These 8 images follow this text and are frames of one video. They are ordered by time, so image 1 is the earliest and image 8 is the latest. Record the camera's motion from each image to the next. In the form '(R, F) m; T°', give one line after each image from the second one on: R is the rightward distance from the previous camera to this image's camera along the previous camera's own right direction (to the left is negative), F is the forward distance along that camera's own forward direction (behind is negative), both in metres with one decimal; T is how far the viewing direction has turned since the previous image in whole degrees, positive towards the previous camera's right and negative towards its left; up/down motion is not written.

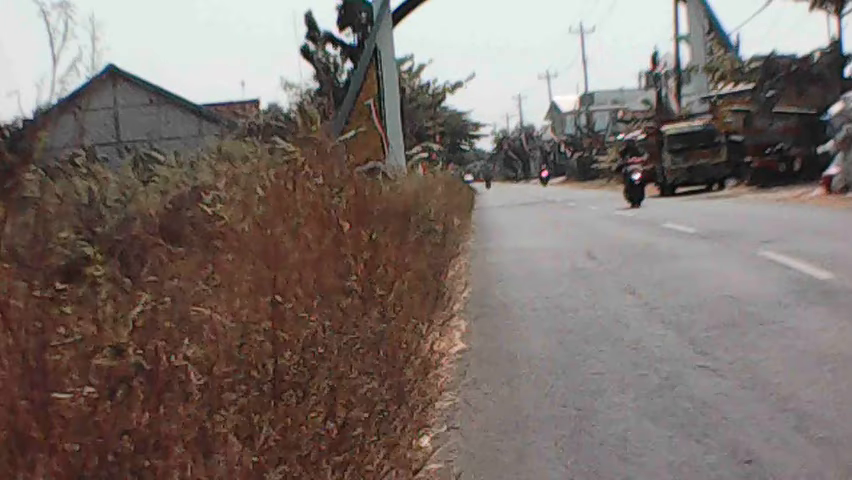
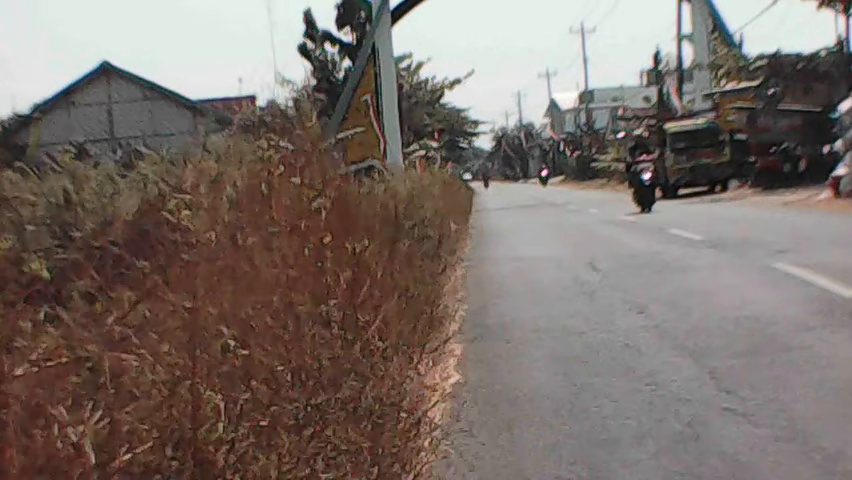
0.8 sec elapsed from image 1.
(0.0, +0.7) m; 0°
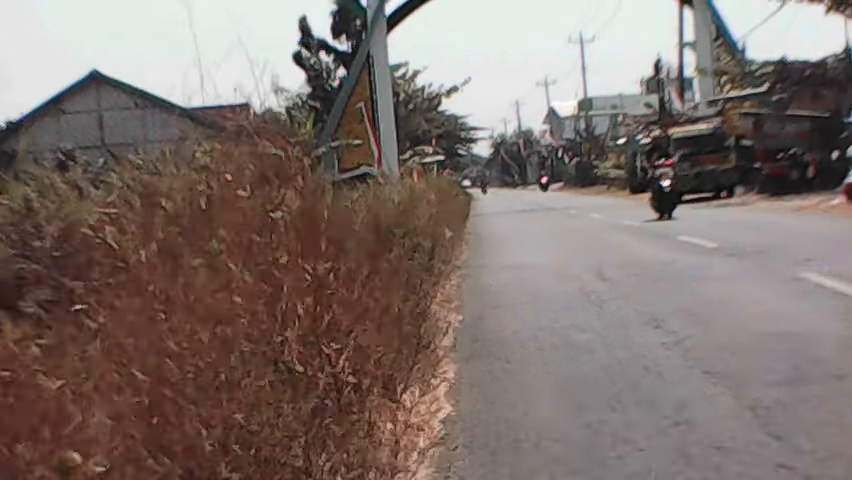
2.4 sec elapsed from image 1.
(+0.1, +1.1) m; 0°
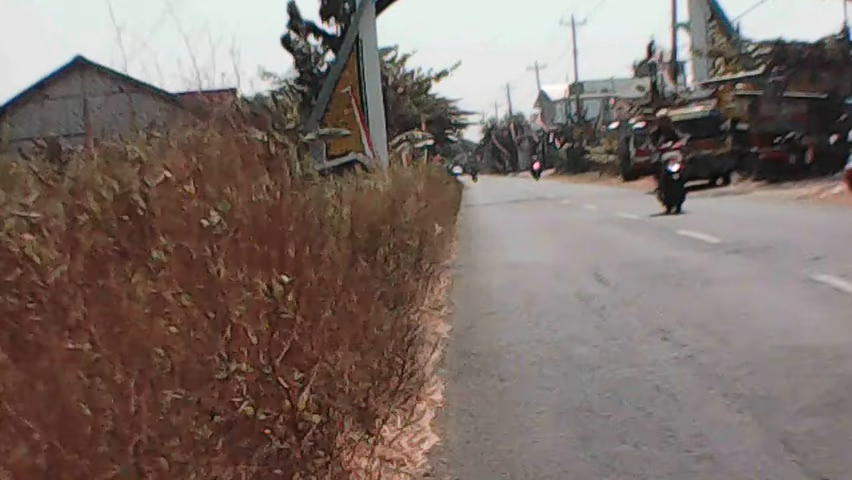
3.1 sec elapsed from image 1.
(0.0, +0.7) m; 0°
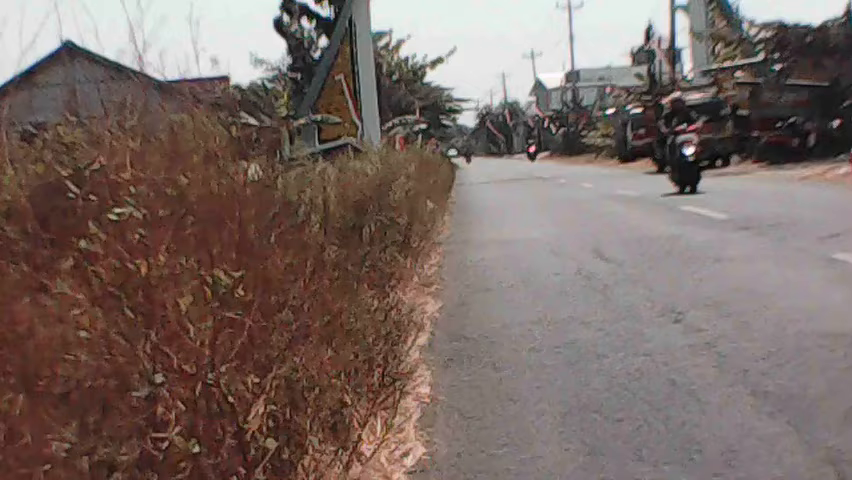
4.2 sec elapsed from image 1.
(+0.1, +0.7) m; 0°
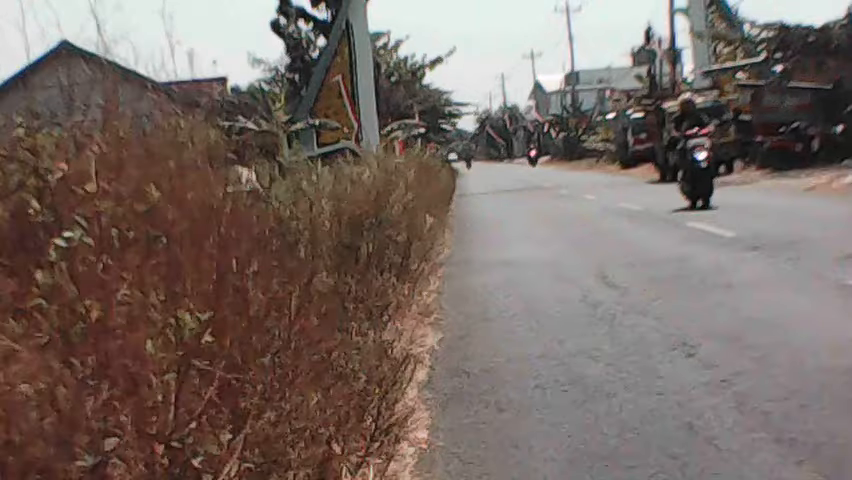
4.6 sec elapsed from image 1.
(0.0, +0.4) m; 0°
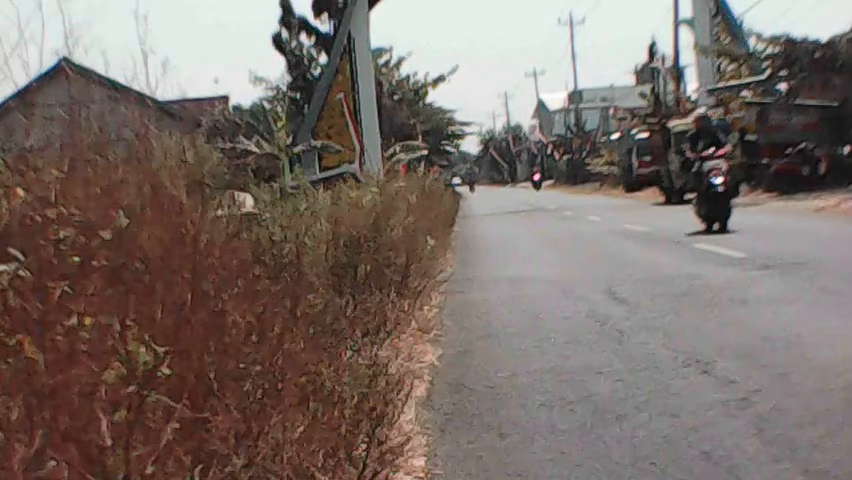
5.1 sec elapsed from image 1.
(0.0, +0.4) m; 0°
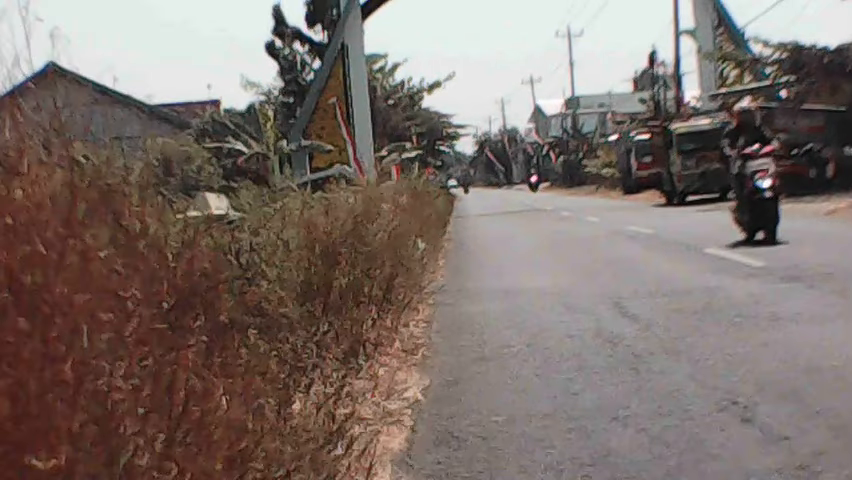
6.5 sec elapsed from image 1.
(+0.1, +1.2) m; 0°
